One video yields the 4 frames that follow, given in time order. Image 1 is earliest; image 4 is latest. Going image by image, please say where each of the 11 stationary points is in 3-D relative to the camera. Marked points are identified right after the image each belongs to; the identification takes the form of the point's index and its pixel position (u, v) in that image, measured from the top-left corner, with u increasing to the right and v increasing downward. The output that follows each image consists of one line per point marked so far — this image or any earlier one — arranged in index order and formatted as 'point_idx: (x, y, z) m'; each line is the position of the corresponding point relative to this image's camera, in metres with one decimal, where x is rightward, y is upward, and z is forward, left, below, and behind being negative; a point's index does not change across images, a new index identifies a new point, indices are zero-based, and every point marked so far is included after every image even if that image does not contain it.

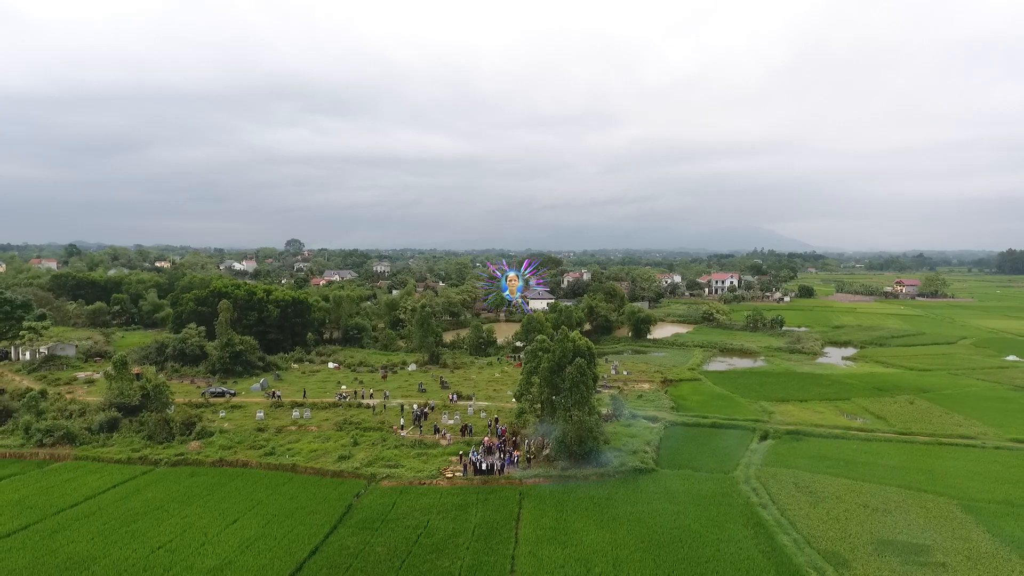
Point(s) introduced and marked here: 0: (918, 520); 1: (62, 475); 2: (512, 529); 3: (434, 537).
0: (+10.3, -5.9, +13.6) m
1: (-16.0, -6.6, +19.0) m
2: (0.0, -6.4, +14.2) m
3: (-2.0, -6.4, +13.8) m
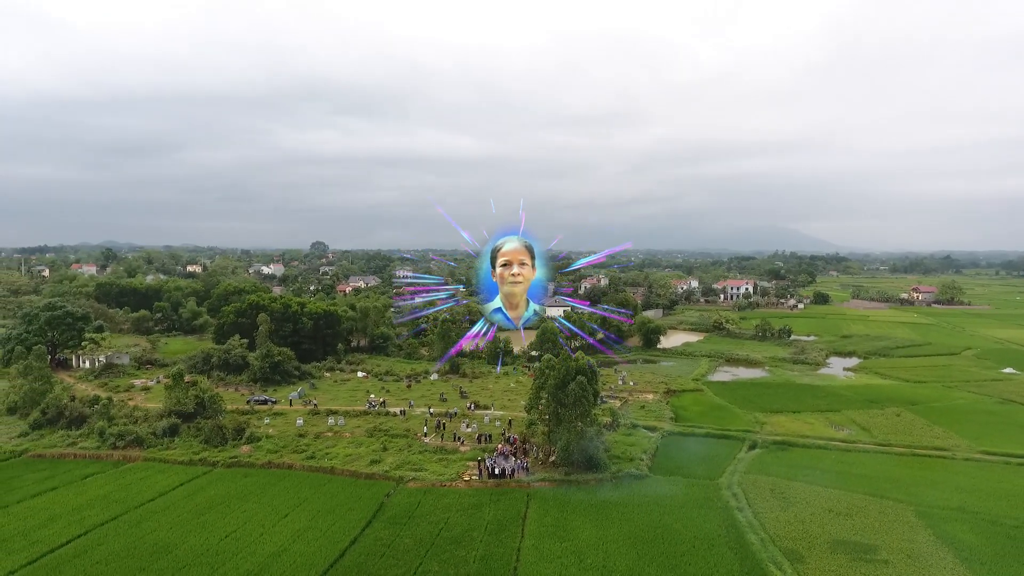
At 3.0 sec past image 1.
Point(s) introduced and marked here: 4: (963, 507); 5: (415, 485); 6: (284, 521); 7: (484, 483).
0: (+10.5, -6.9, +15.6) m
1: (-15.6, -7.7, +22.0) m
2: (+0.2, -7.4, +16.6) m
3: (-1.8, -7.4, +16.3) m
4: (+13.8, -6.7, +16.5) m
5: (-3.6, -7.3, +19.8) m
6: (-7.5, -7.7, +17.6) m
7: (-1.0, -7.1, +19.5) m
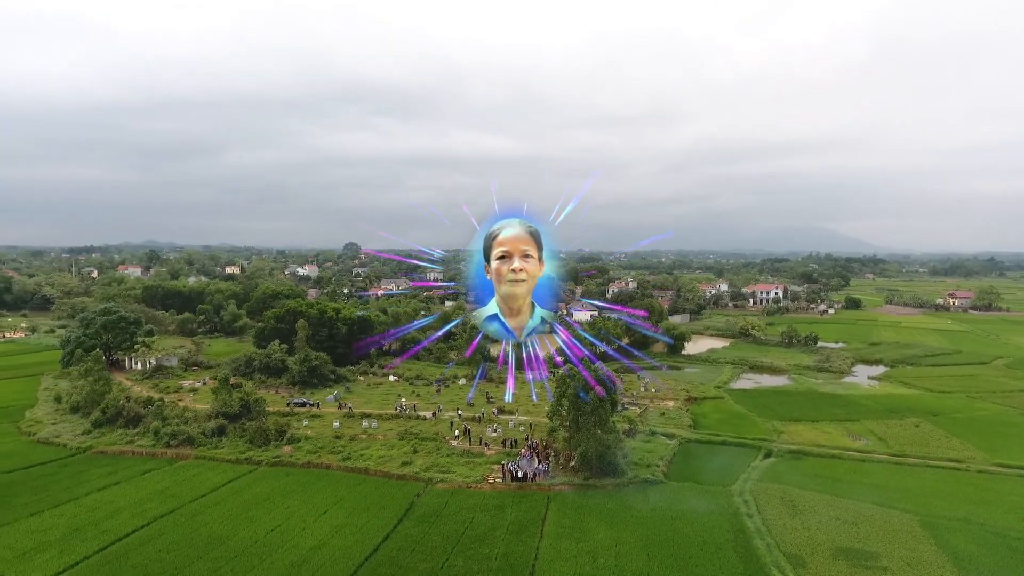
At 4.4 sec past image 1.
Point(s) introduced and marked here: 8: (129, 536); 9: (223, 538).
0: (+11.1, -7.4, +16.2) m
1: (-14.6, -8.3, +24.1) m
2: (+0.9, -7.9, +17.8) m
3: (-1.2, -8.0, +17.6) m
4: (+14.5, -7.3, +16.9) m
5: (-2.8, -7.8, +21.2) m
6: (-6.8, -8.3, +19.2) m
7: (-0.2, -7.7, +20.8) m
8: (-13.3, -8.6, +18.5) m
9: (-9.8, -8.5, +18.1) m
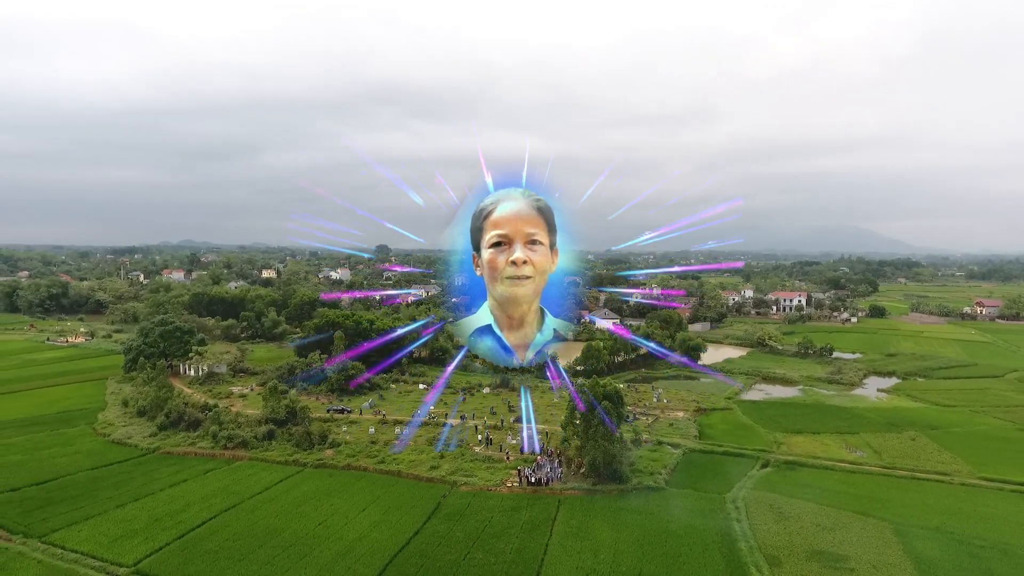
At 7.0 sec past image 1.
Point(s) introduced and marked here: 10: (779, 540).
0: (+11.6, -8.5, +18.1) m
1: (-13.7, -9.4, +27.4) m
2: (+1.4, -9.0, +20.2) m
3: (-0.7, -9.1, +20.2) m
4: (+14.9, -8.3, +18.7) m
5: (-2.0, -8.9, +23.8) m
6: (-6.2, -9.4, +22.1) m
7: (+0.5, -8.8, +23.3) m
8: (-12.7, -9.7, +21.7) m
9: (-9.3, -9.6, +21.2) m
10: (+9.1, -8.6, +18.3) m
